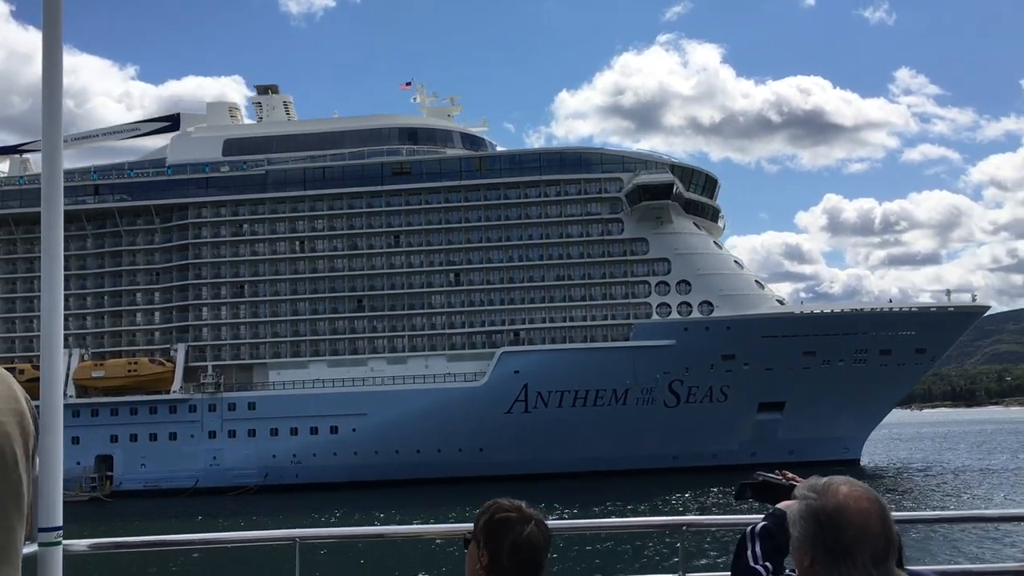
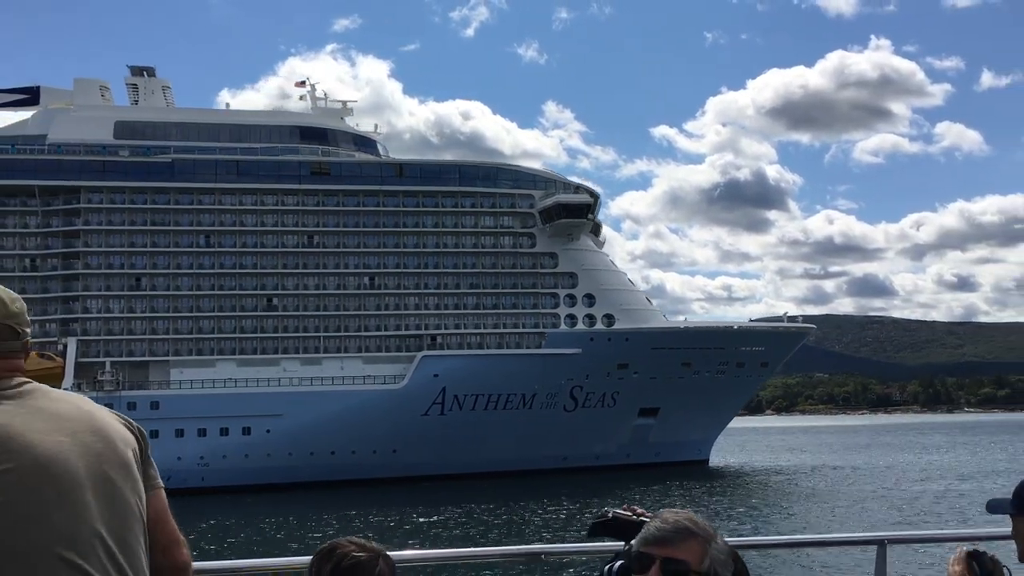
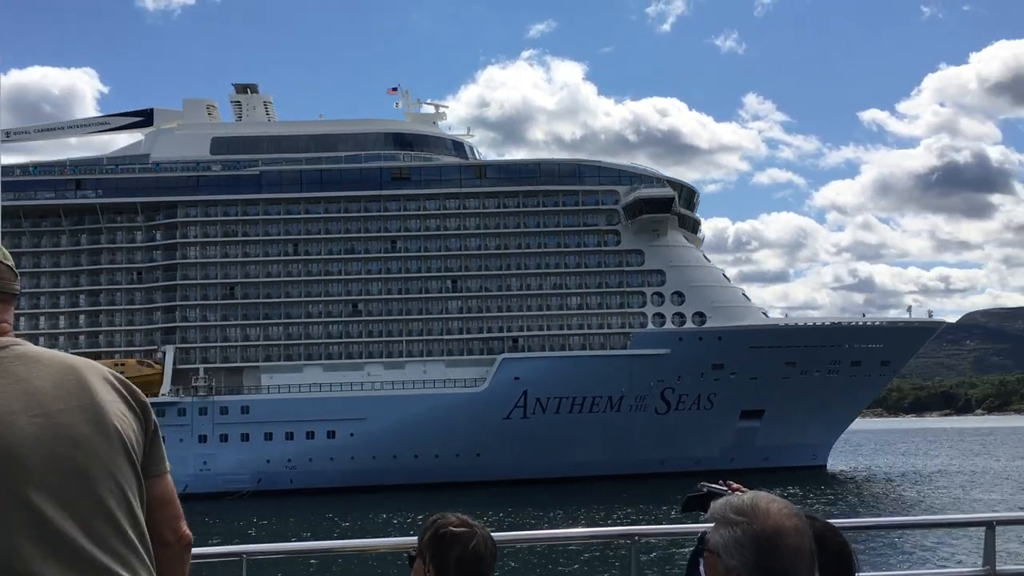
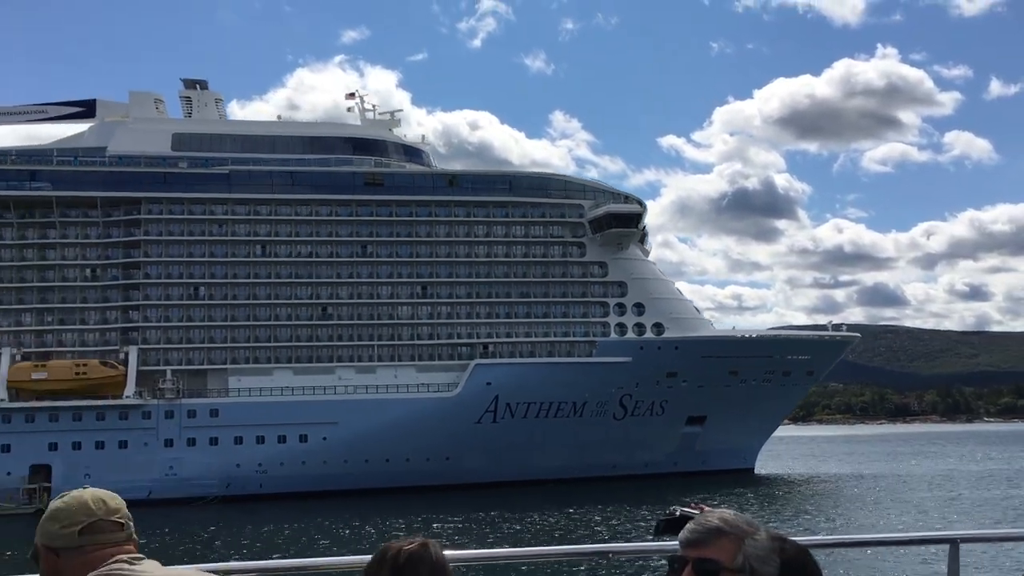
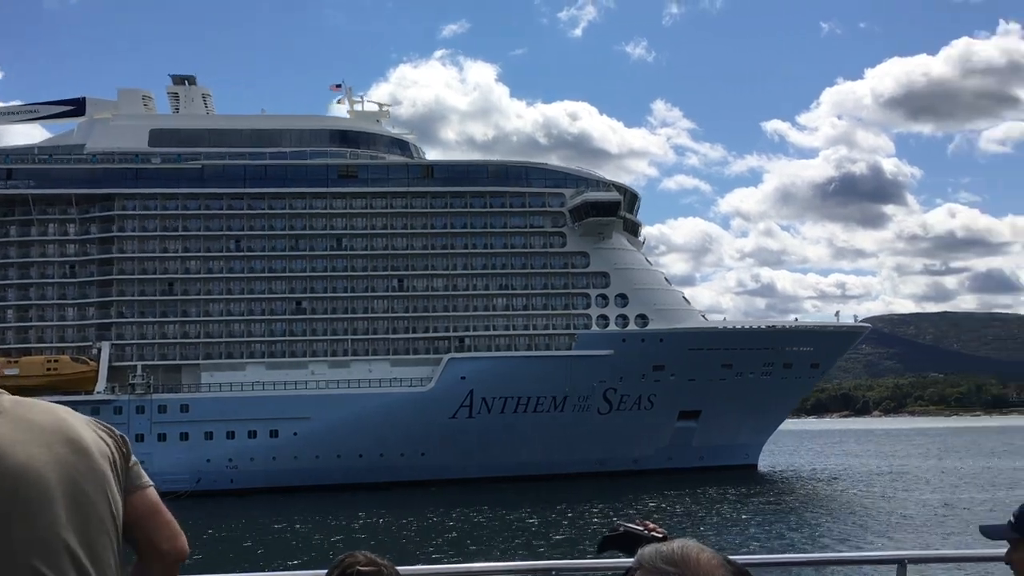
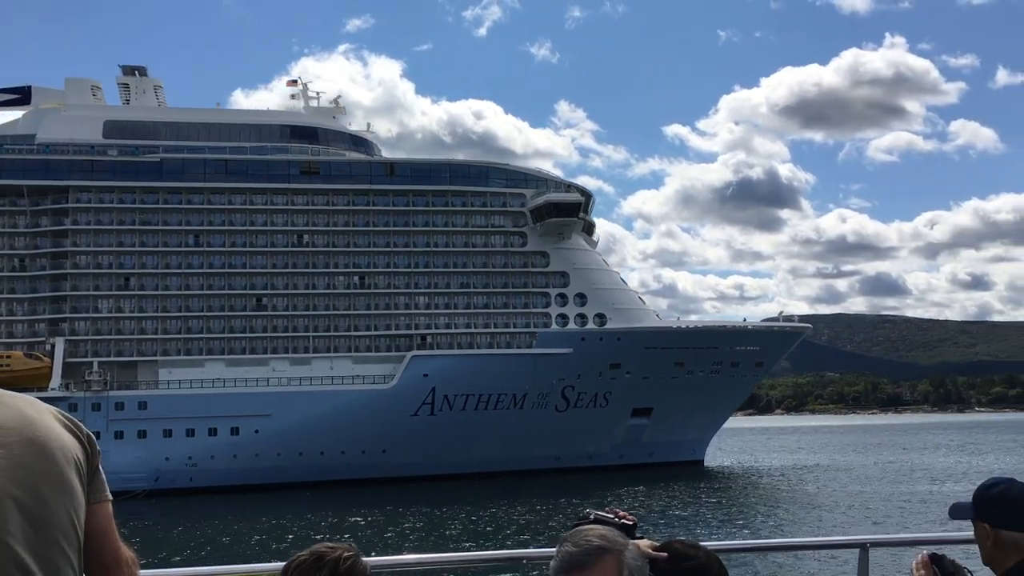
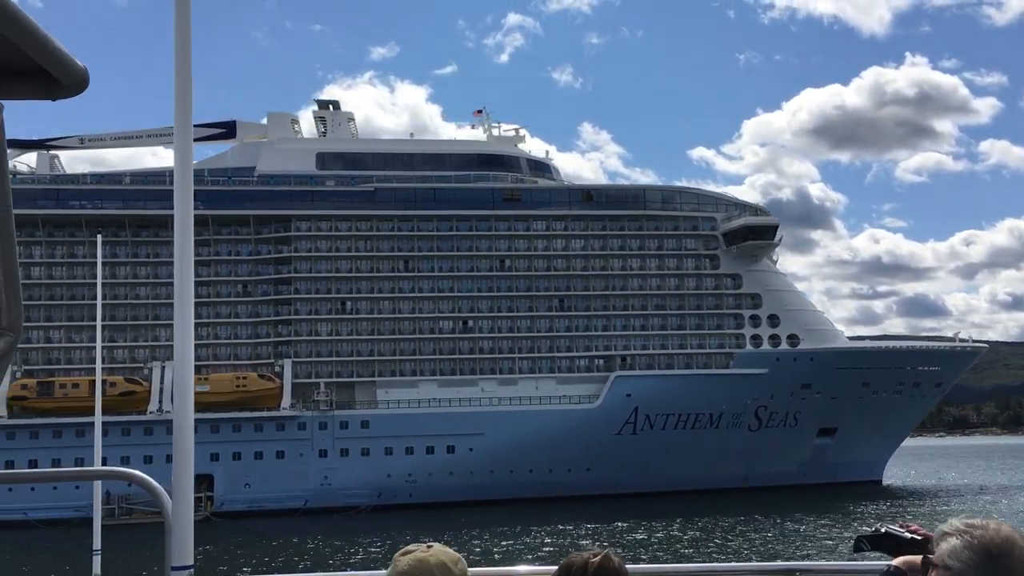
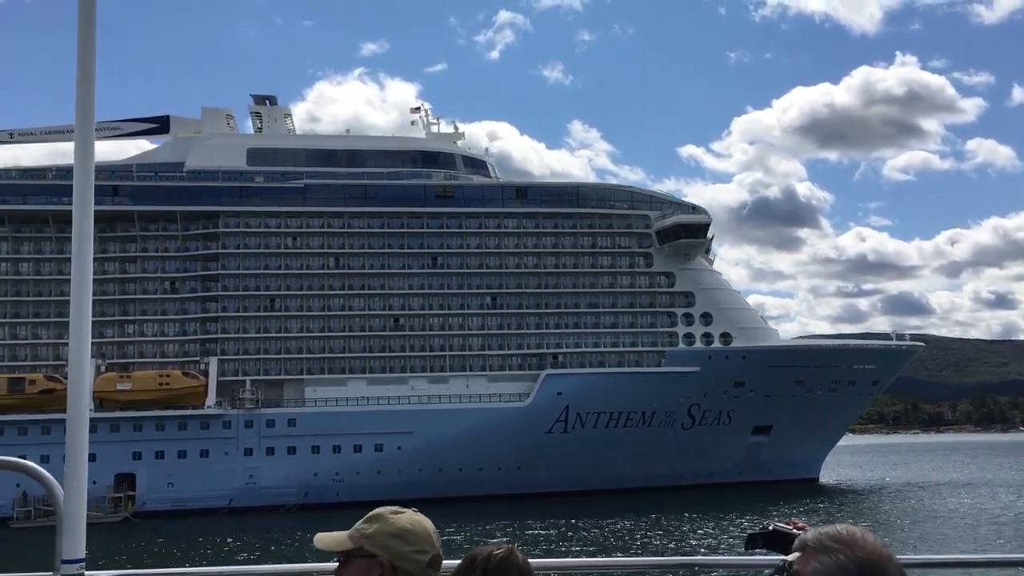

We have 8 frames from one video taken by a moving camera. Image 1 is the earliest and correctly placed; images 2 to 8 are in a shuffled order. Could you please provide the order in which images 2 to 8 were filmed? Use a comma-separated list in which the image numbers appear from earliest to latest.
3, 5, 6, 2, 4, 8, 7
